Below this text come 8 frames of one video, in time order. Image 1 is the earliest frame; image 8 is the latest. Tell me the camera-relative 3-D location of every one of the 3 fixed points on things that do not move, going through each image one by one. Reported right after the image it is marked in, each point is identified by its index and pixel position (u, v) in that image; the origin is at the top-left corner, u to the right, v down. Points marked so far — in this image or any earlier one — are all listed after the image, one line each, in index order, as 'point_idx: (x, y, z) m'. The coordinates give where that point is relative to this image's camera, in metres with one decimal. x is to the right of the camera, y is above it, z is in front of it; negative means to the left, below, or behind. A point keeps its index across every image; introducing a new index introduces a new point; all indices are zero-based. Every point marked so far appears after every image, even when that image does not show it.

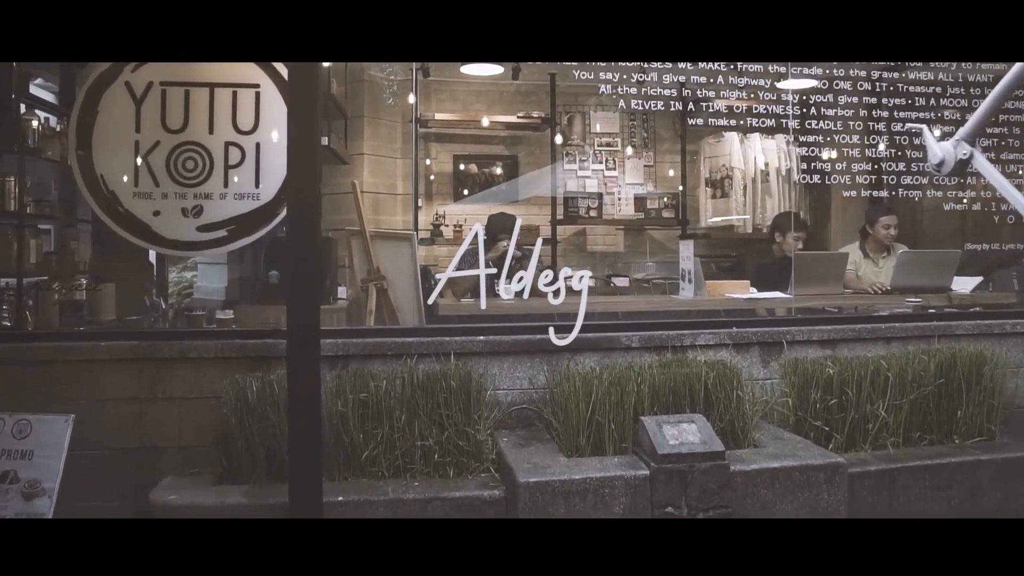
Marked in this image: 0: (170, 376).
0: (-1.2, -0.3, +2.9) m
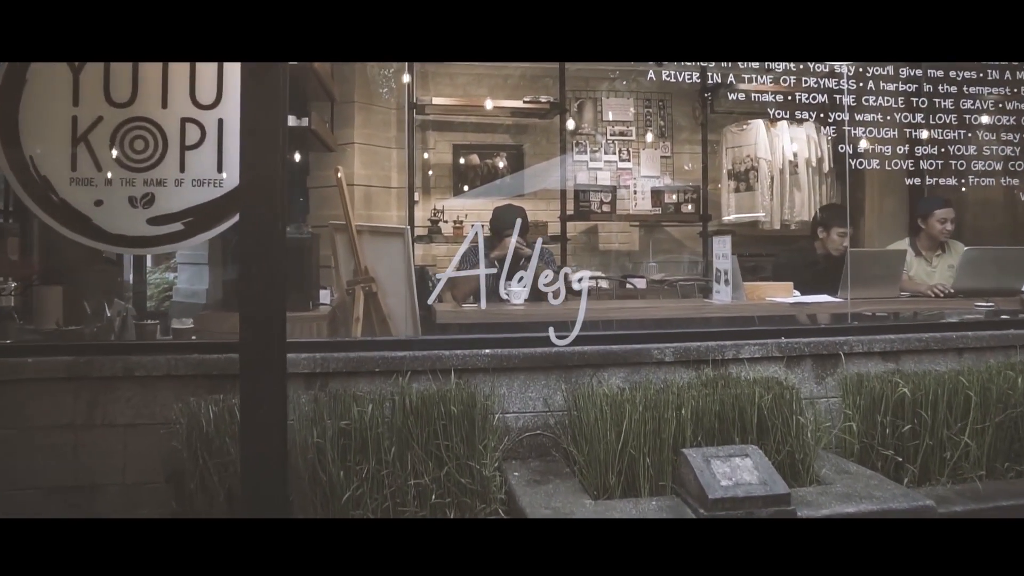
0: (-1.2, -0.3, +2.4) m
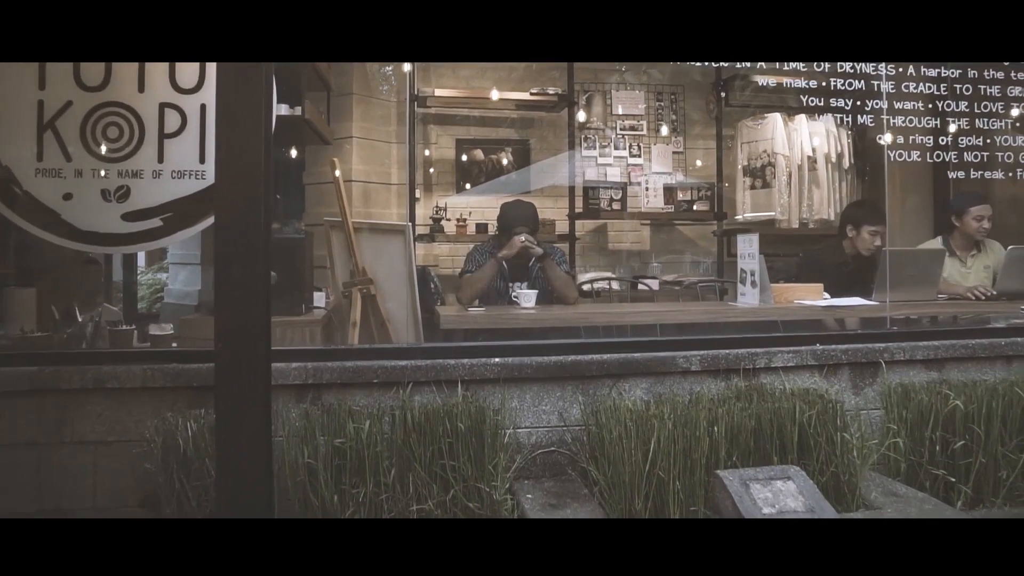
0: (-1.1, -0.3, +2.2) m
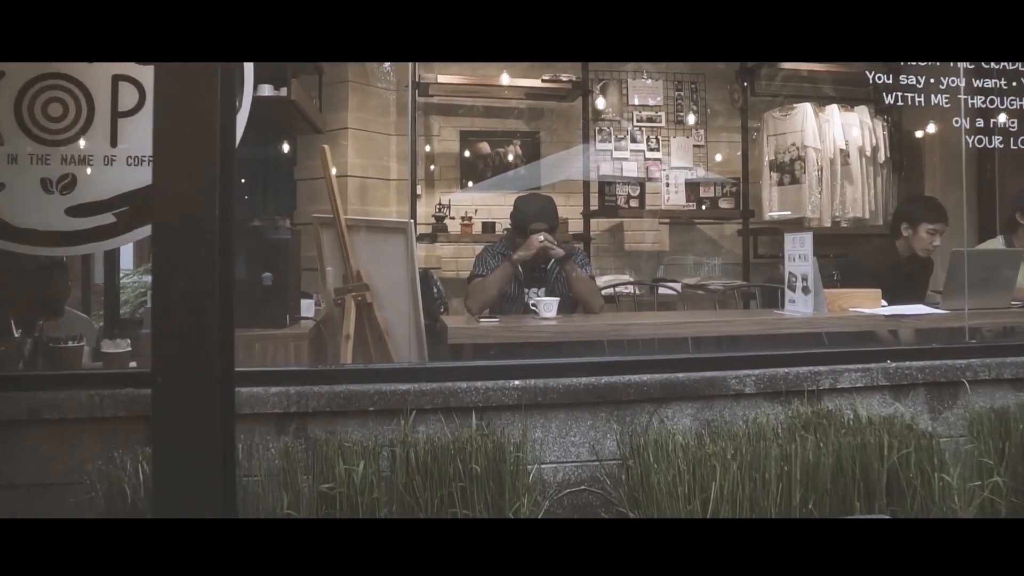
0: (-1.1, -0.4, +1.8) m
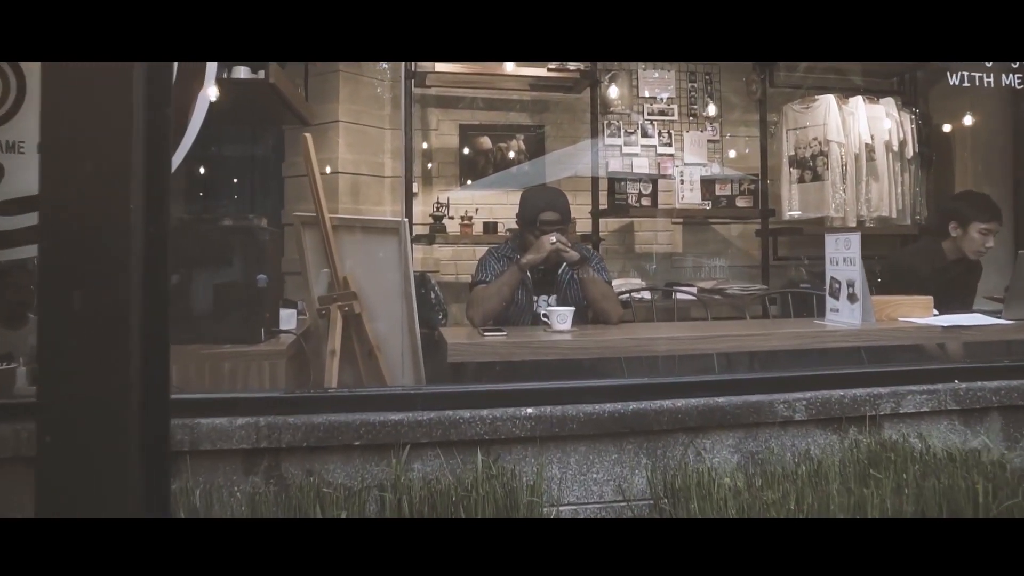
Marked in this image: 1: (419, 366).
0: (-1.0, -0.4, +1.5) m
1: (-0.2, -0.2, +2.2) m
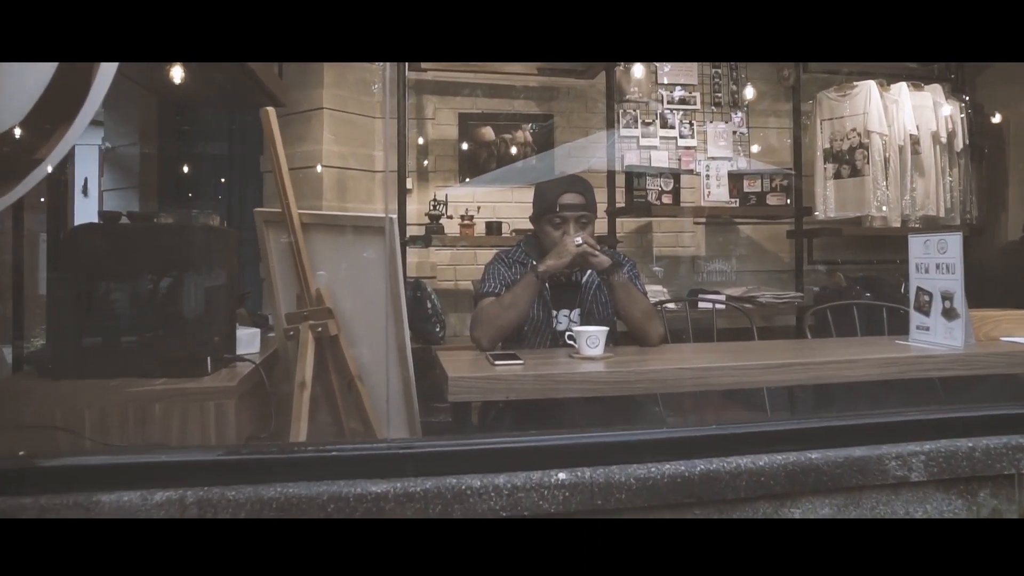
0: (-1.0, -0.4, +1.0) m
1: (-0.2, -0.2, +1.8) m
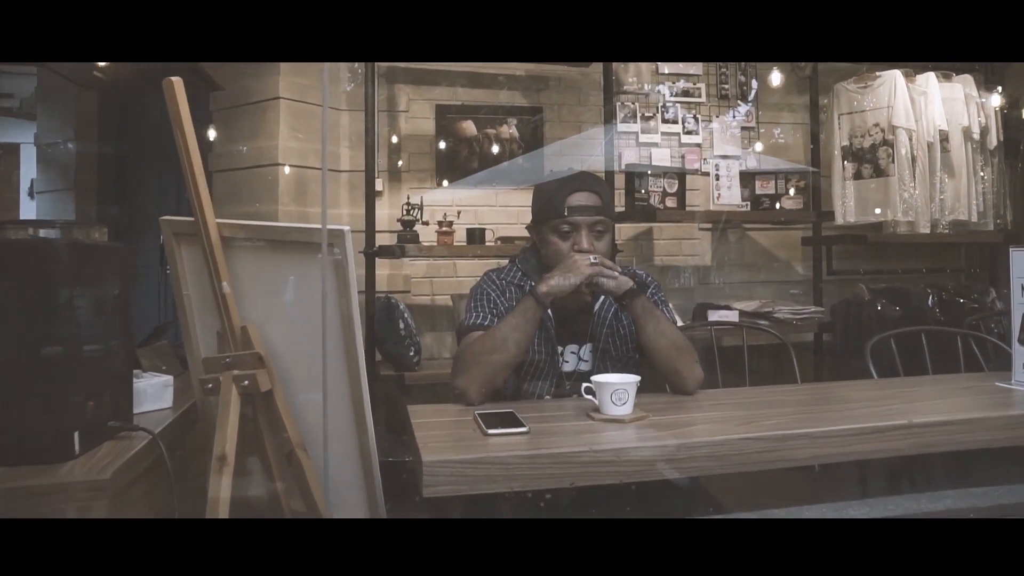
0: (-1.0, -0.5, +0.6) m
1: (-0.2, -0.3, +1.3) m
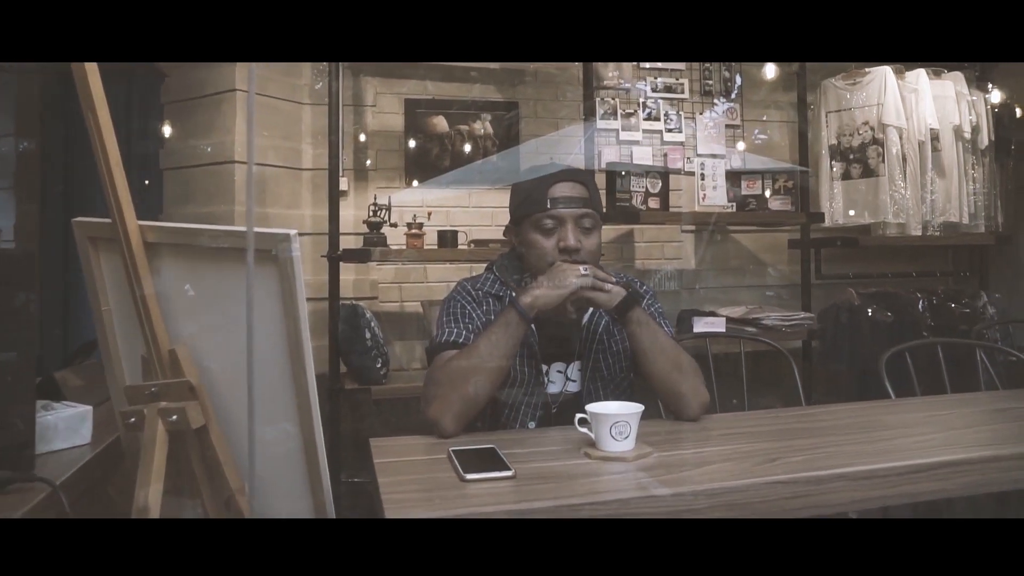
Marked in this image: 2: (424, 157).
0: (-1.0, -0.5, +0.3) m
1: (-0.2, -0.3, +1.1) m
2: (-0.3, +0.4, +2.5) m
